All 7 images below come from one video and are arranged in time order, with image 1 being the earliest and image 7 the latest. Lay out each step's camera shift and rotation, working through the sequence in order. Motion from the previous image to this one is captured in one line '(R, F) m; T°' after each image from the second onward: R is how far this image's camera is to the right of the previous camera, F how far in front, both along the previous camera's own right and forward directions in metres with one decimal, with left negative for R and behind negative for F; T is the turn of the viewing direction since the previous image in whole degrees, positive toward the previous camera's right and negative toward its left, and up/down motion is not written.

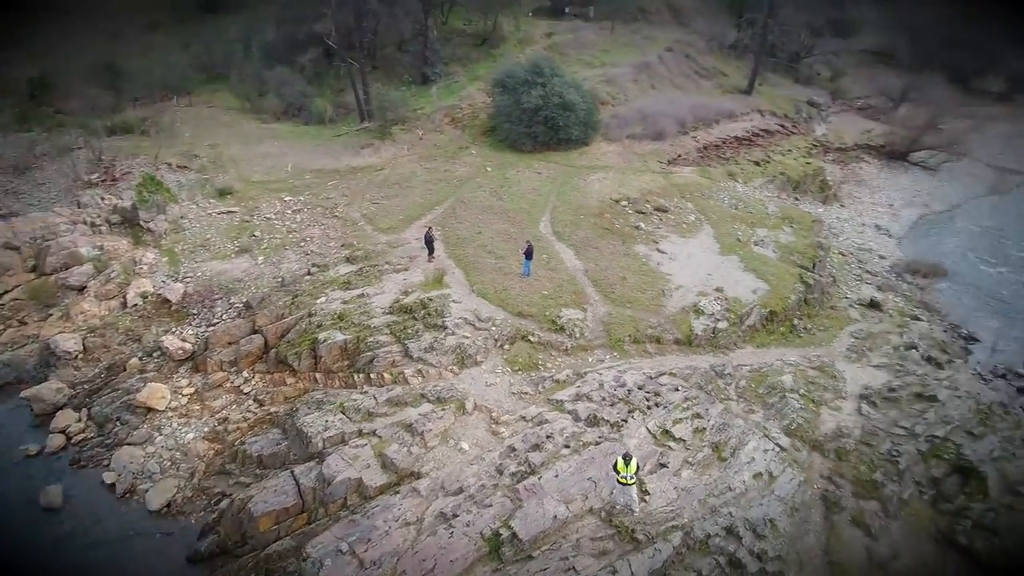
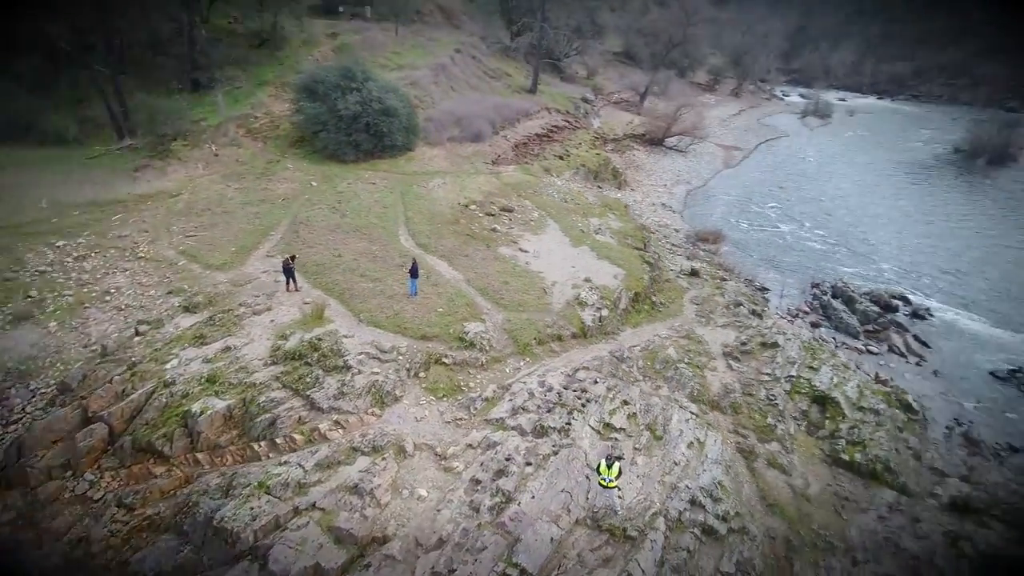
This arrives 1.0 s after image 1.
(-1.7, +0.6) m; +21°
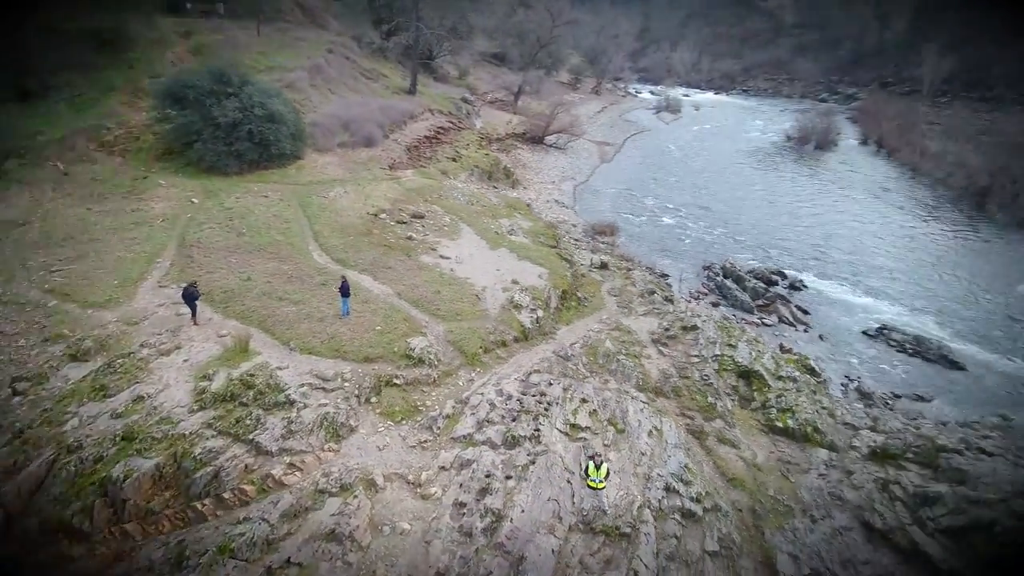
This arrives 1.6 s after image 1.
(-1.0, +0.3) m; +12°
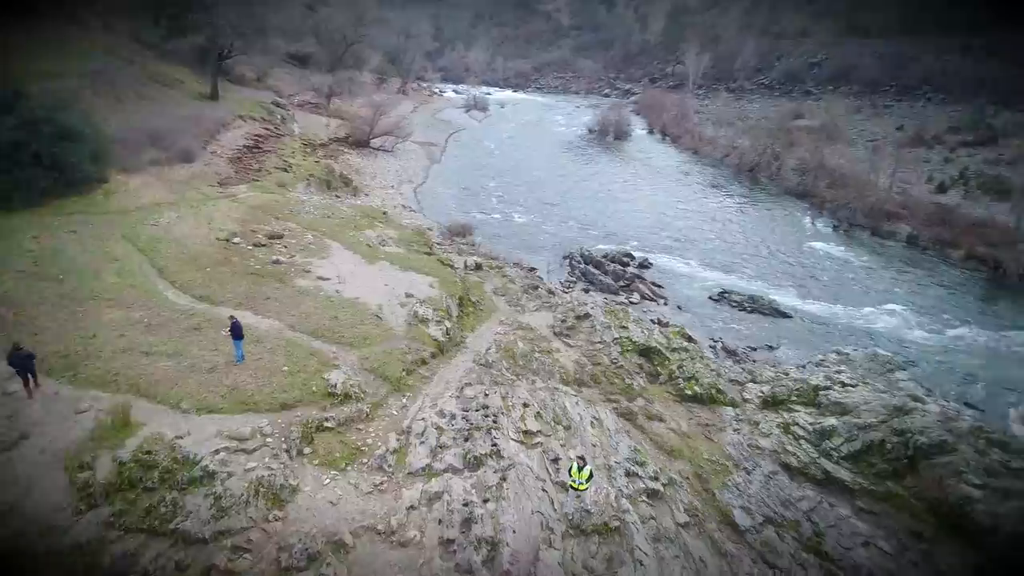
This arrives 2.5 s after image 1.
(-1.5, +0.5) m; +18°
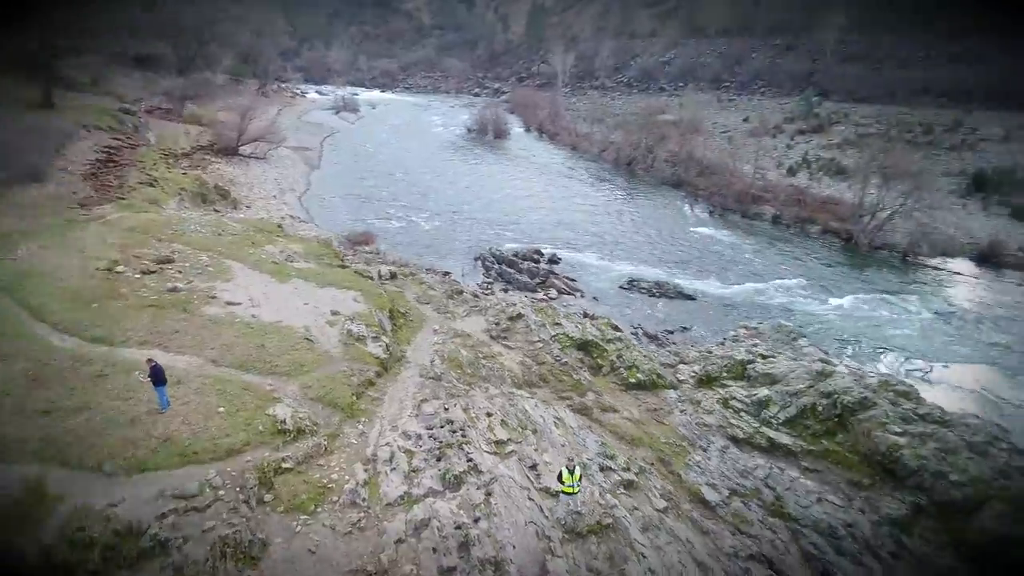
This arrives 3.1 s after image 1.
(-1.0, +0.3) m; +12°
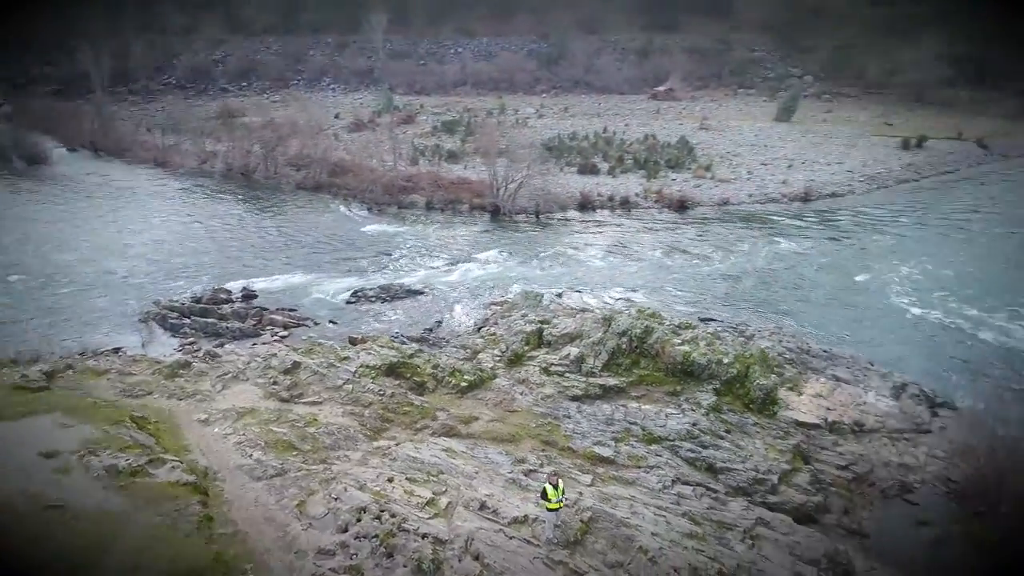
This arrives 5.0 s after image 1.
(-3.0, +1.7) m; +38°
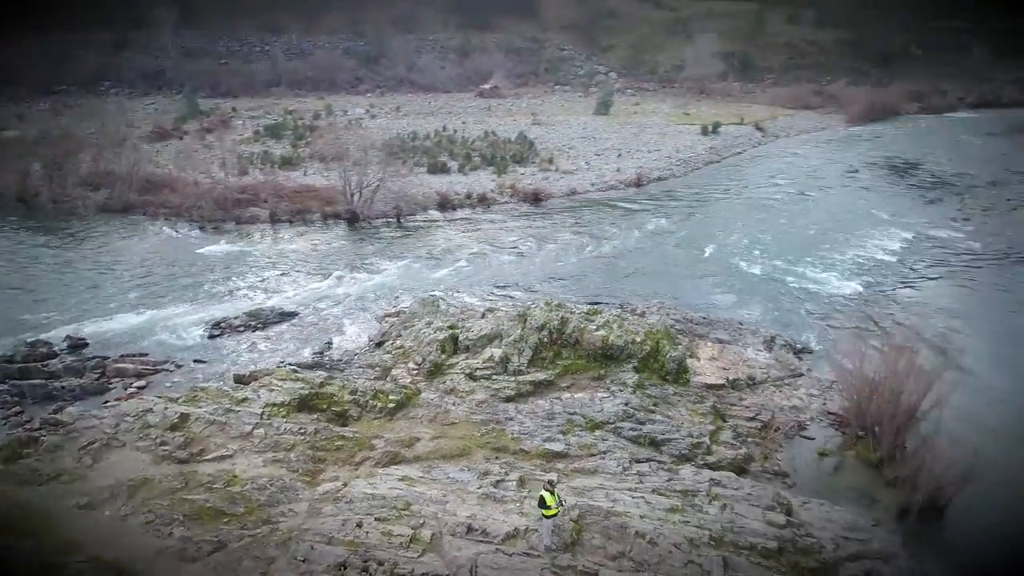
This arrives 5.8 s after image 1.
(-1.4, +0.5) m; +16°
